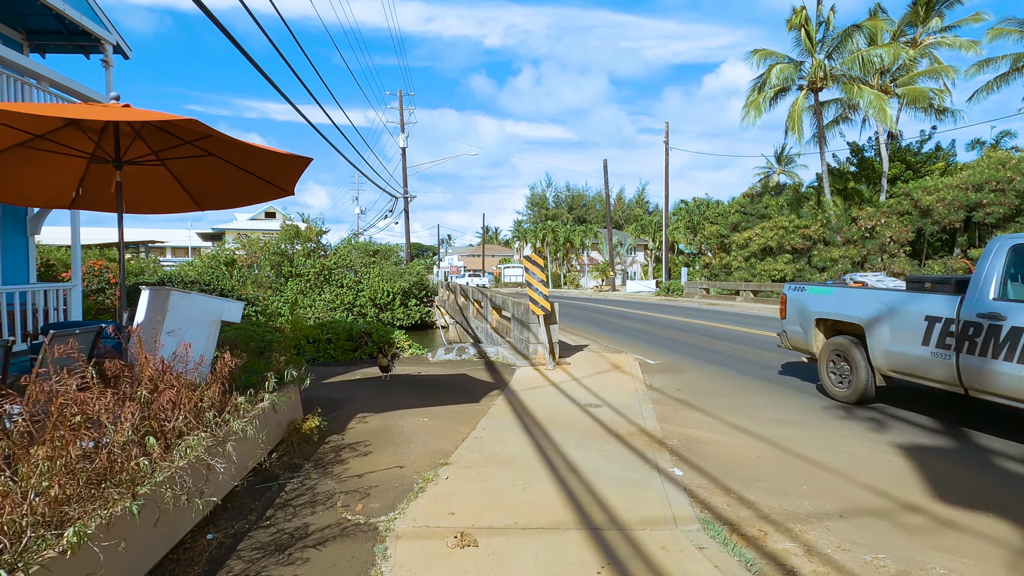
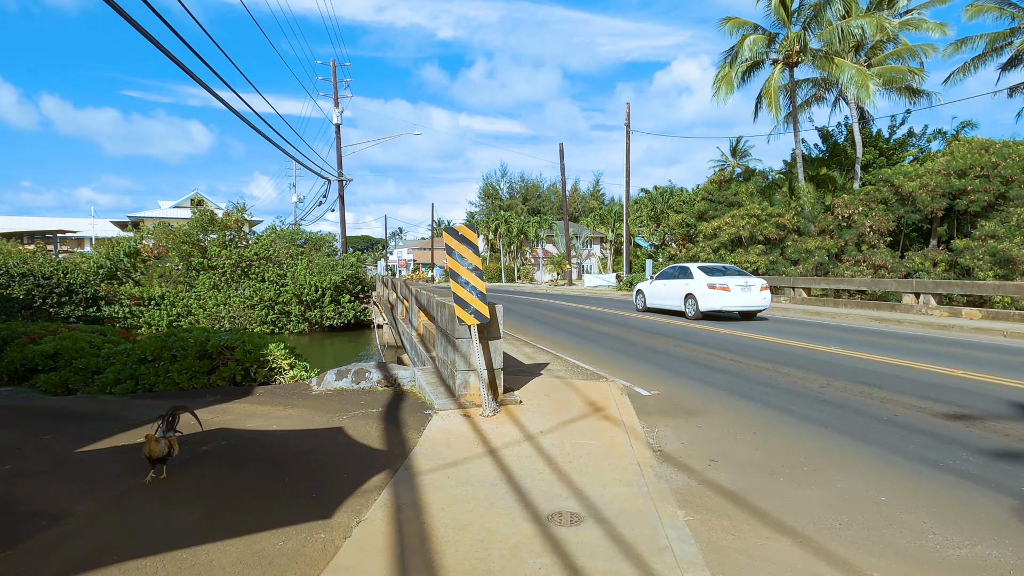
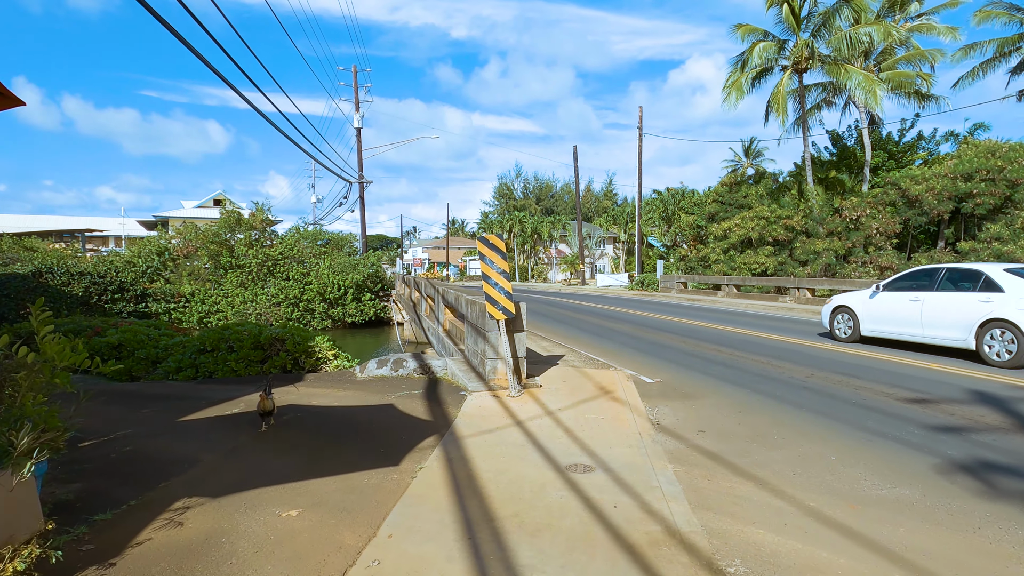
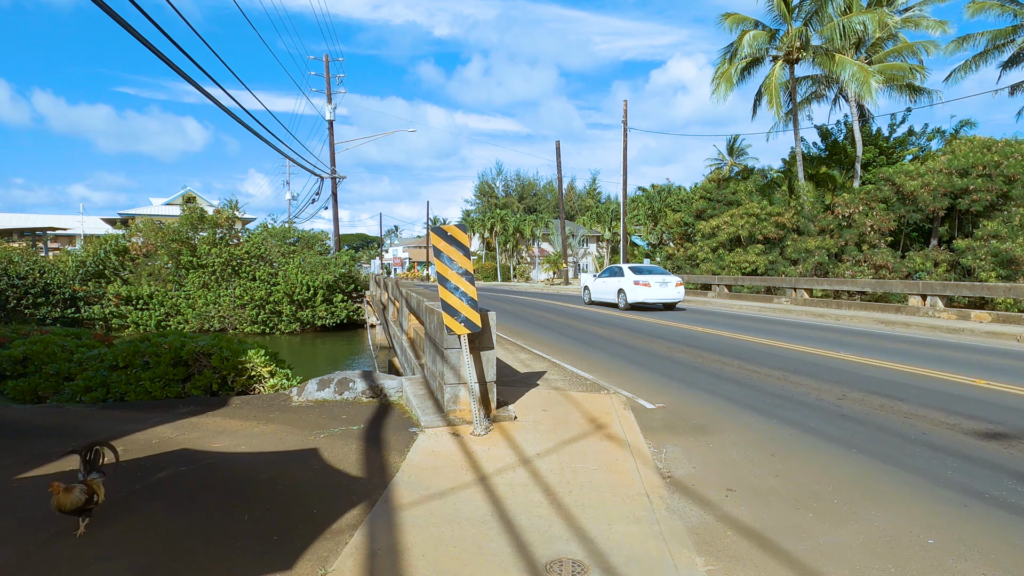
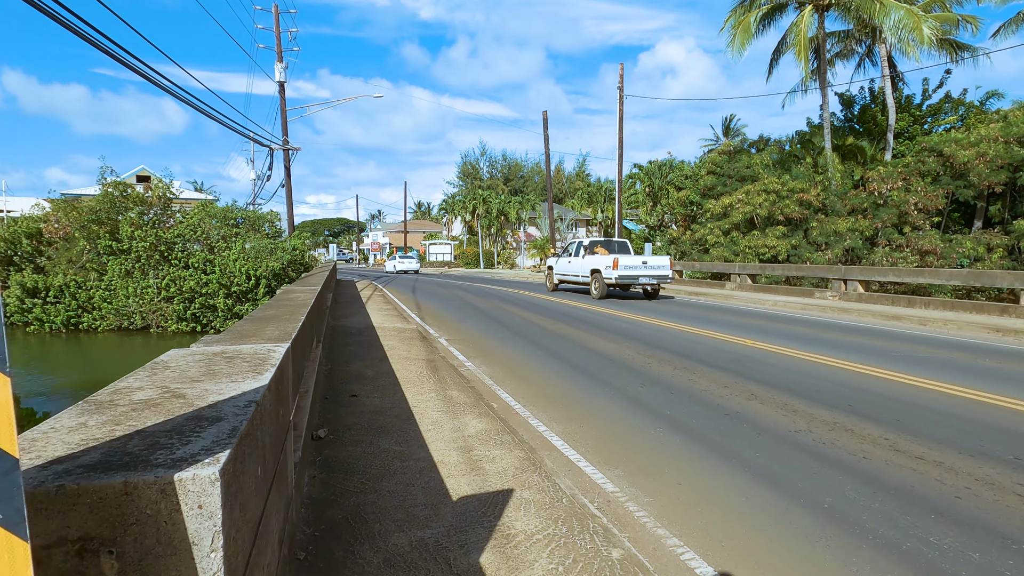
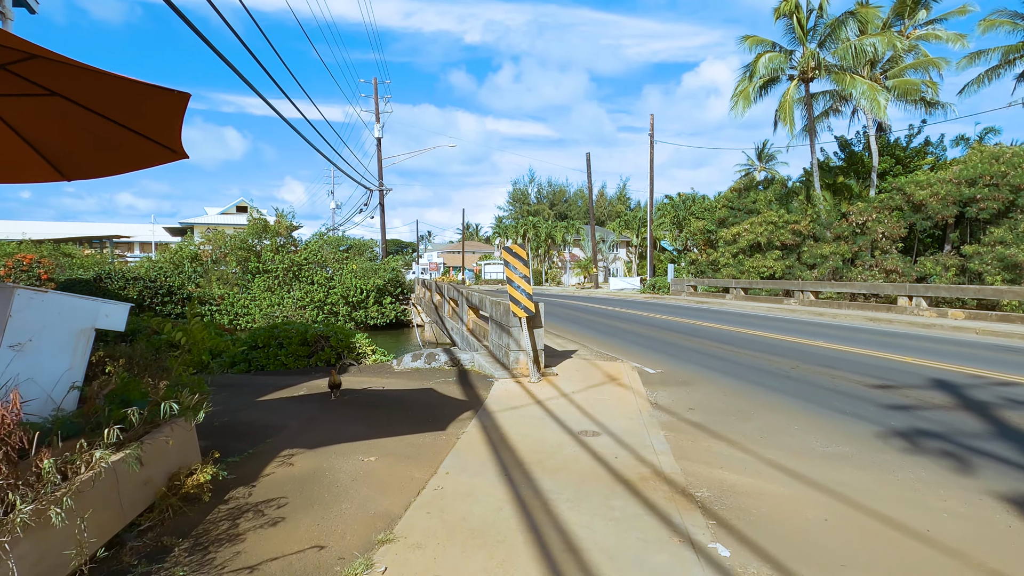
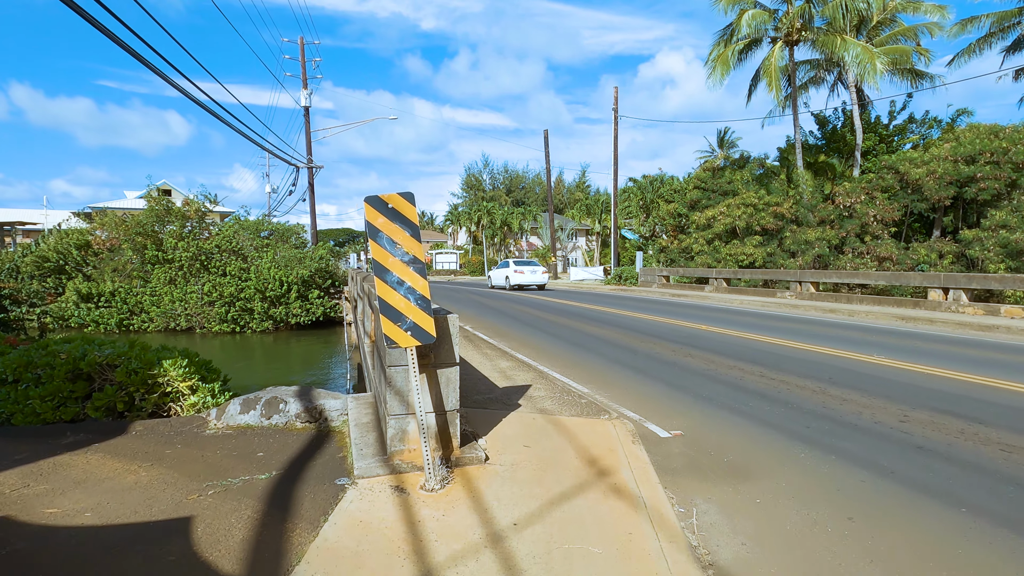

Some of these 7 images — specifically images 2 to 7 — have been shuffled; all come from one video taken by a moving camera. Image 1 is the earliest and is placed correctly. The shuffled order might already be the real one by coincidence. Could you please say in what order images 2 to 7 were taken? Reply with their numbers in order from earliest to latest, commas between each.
6, 3, 2, 4, 7, 5
